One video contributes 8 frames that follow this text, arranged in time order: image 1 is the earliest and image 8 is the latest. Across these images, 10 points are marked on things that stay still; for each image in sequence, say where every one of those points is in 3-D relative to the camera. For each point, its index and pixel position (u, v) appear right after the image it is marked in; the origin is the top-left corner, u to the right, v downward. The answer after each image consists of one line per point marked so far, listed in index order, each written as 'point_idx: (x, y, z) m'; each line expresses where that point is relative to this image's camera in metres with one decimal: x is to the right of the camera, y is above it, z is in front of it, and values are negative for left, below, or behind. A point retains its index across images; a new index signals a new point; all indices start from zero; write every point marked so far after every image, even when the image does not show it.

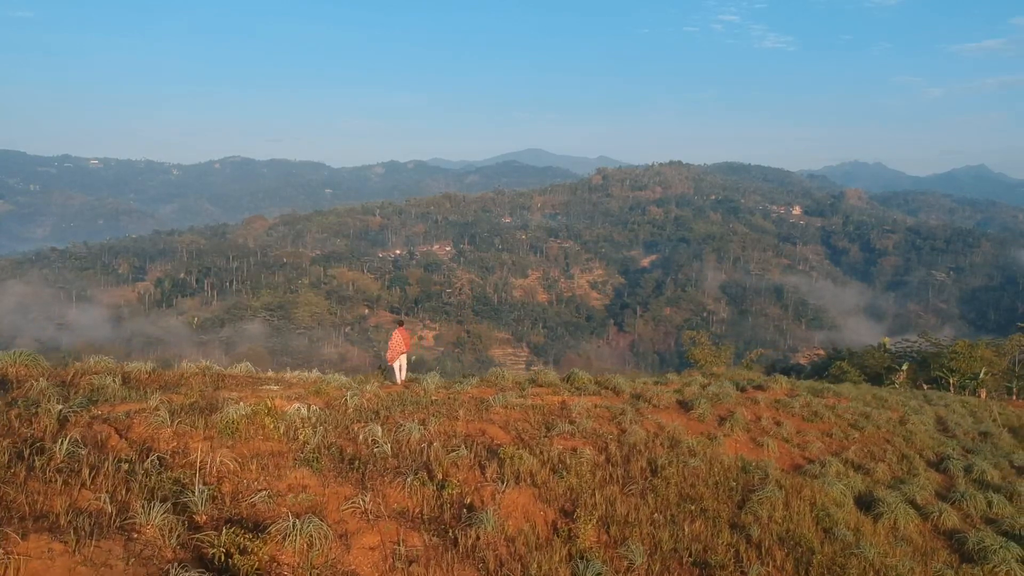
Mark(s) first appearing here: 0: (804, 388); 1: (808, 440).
0: (+3.8, -1.3, +8.1) m
1: (+2.7, -1.4, +5.6) m
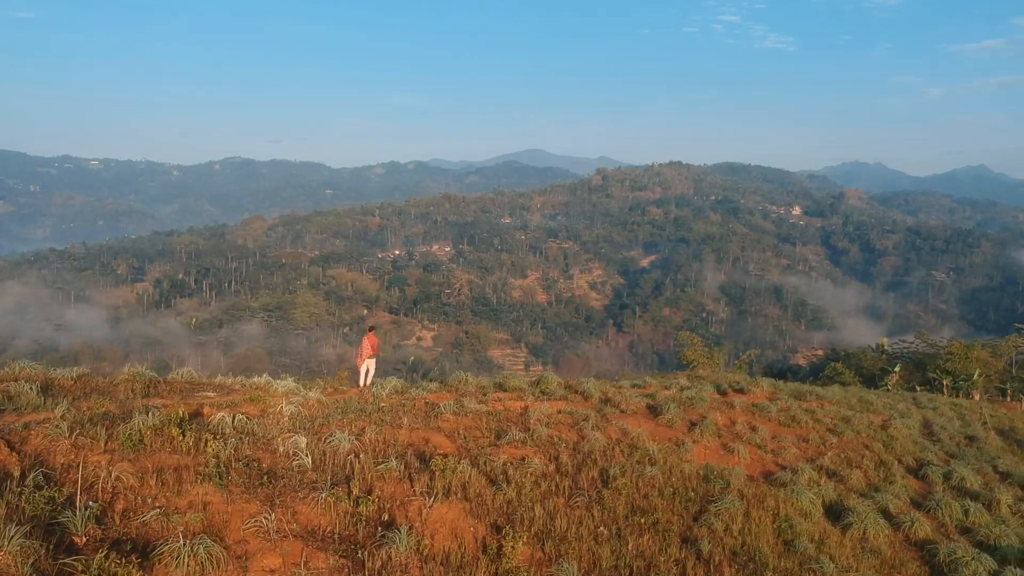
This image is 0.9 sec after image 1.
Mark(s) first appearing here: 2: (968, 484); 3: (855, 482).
0: (+3.5, -1.3, +7.9) m
1: (+2.4, -1.4, +5.5) m
2: (+4.0, -1.7, +5.4) m
3: (+2.7, -1.6, +4.9) m
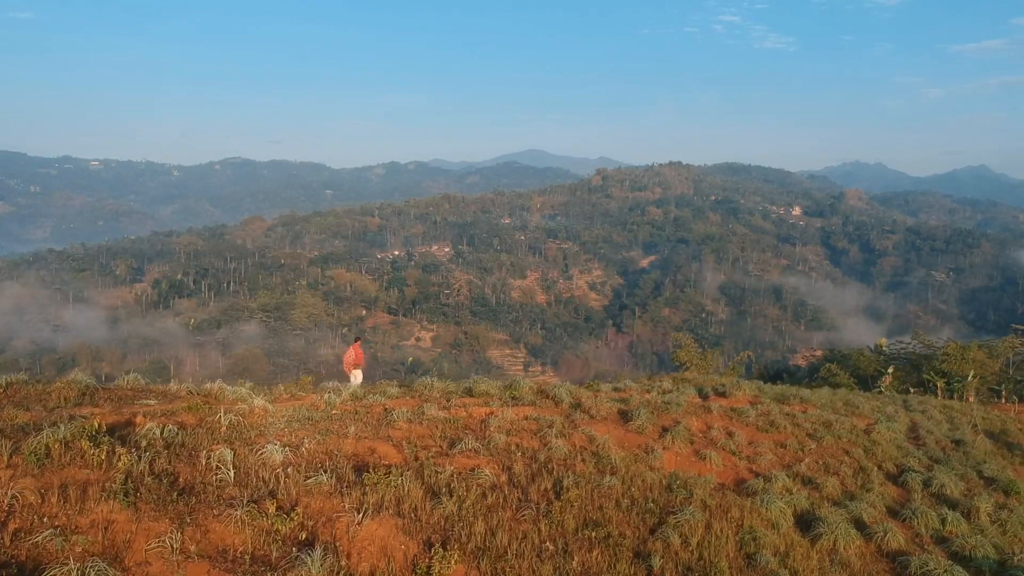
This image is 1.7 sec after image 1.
0: (+3.3, -1.4, +7.8) m
1: (+2.1, -1.4, +5.4) m
2: (+3.7, -1.7, +5.3) m
3: (+2.5, -1.6, +4.8) m
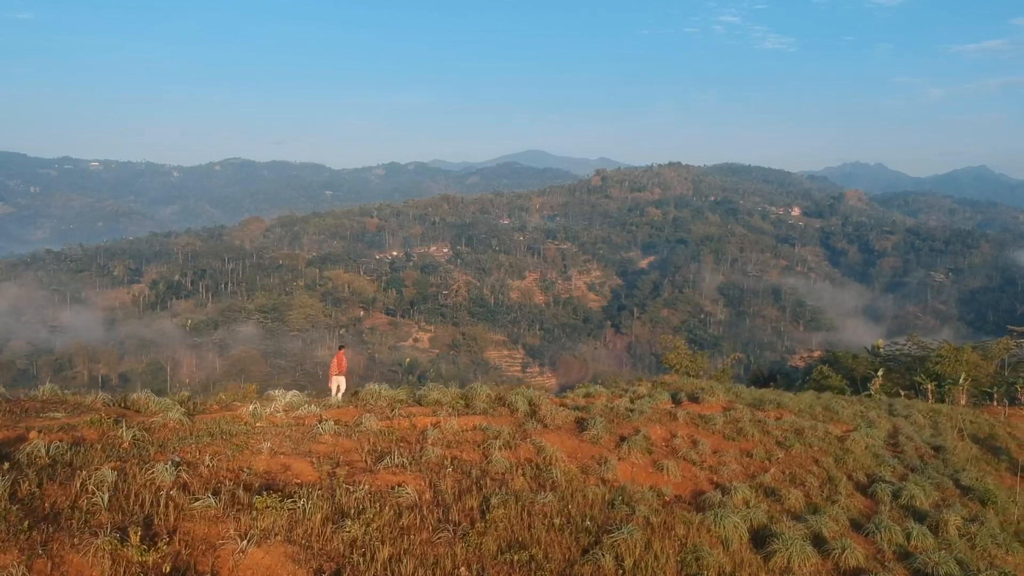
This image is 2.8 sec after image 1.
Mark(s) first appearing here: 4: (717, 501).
0: (+2.9, -1.4, +7.6) m
1: (+1.8, -1.5, +5.2) m
2: (+3.4, -1.8, +5.1) m
3: (+2.1, -1.6, +4.6) m
4: (+1.4, -1.5, +4.3) m
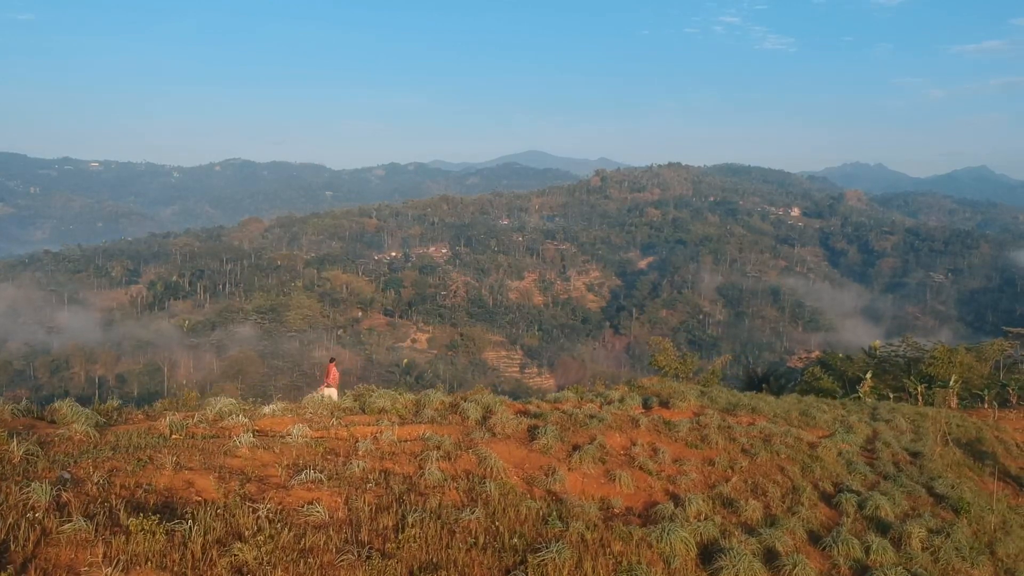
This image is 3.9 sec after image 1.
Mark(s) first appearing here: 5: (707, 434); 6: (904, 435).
0: (+2.5, -1.4, +7.5) m
1: (+1.4, -1.5, +5.0) m
2: (+3.0, -1.8, +4.9) m
3: (+1.7, -1.6, +4.5) m
4: (+1.1, -1.5, +4.2) m
5: (+1.8, -1.4, +5.8) m
6: (+5.5, -2.1, +8.7) m
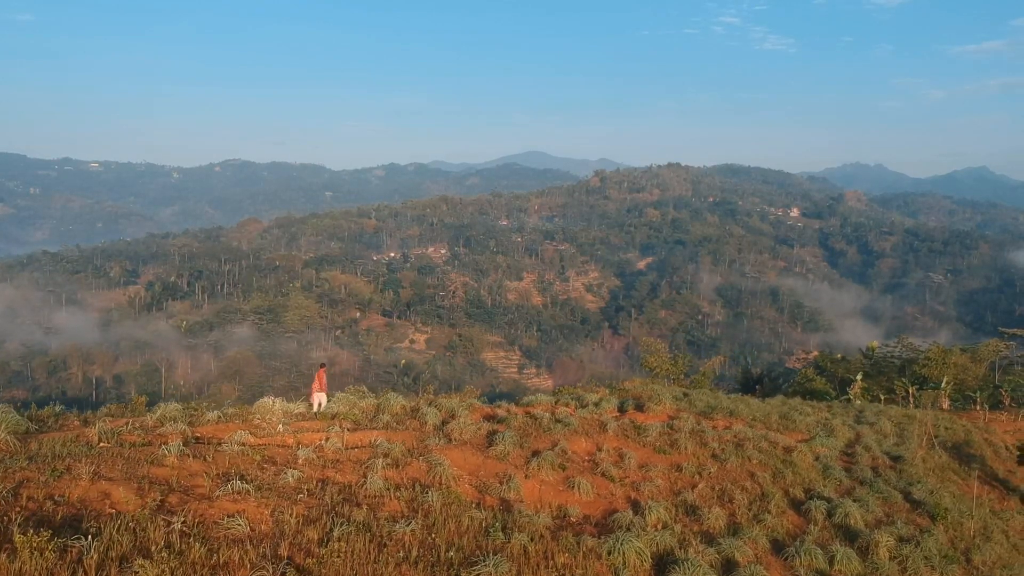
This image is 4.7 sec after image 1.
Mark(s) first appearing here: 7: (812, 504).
0: (+2.2, -1.4, +7.3) m
1: (+1.1, -1.5, +4.9) m
2: (+2.7, -1.8, +4.8) m
3: (+1.4, -1.7, +4.3) m
4: (+0.7, -1.5, +4.1) m
5: (+1.5, -1.4, +5.7) m
6: (+5.2, -2.1, +8.5) m
7: (+2.4, -1.7, +5.0) m
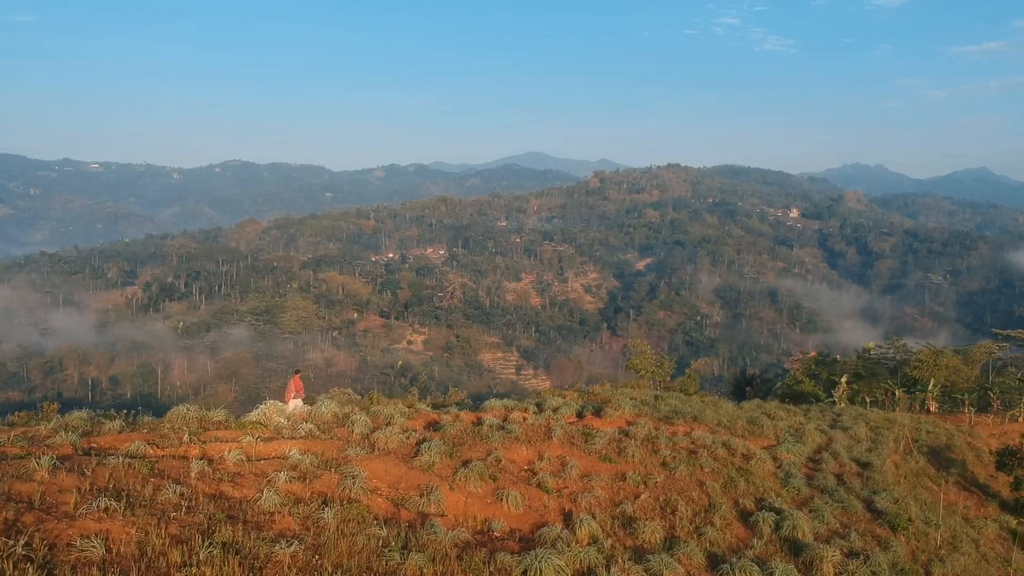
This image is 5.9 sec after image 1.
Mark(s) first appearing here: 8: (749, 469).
0: (+1.7, -1.5, +7.1) m
1: (+0.6, -1.5, +4.7) m
2: (+2.2, -1.8, +4.6) m
3: (+0.9, -1.7, +4.1) m
4: (+0.2, -1.6, +3.8) m
5: (+1.0, -1.4, +5.5) m
6: (+4.7, -2.1, +8.3) m
7: (+1.9, -1.8, +4.8) m
8: (+2.2, -1.7, +5.8) m
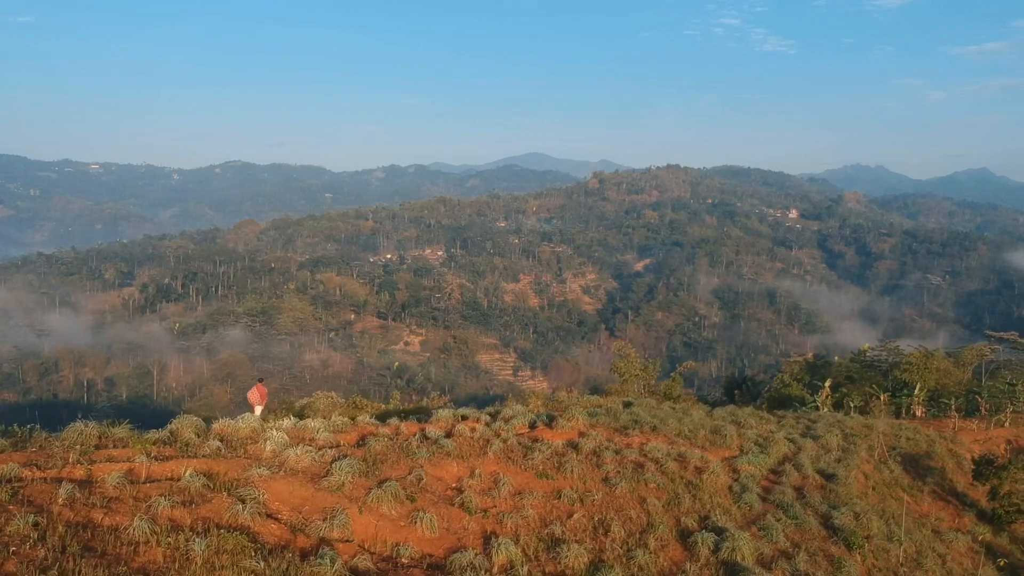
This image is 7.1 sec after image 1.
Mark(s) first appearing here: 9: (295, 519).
0: (+1.2, -1.5, +6.9) m
1: (0.0, -1.6, +4.4) m
2: (+1.6, -1.9, +4.3) m
3: (+0.4, -1.7, +3.9) m
4: (-0.3, -1.6, +3.6) m
5: (+0.5, -1.5, +5.2) m
6: (+4.2, -2.2, +8.1) m
7: (+1.4, -1.8, +4.5) m
8: (+1.7, -1.8, +5.6) m
9: (-1.3, -1.3, +3.6) m
